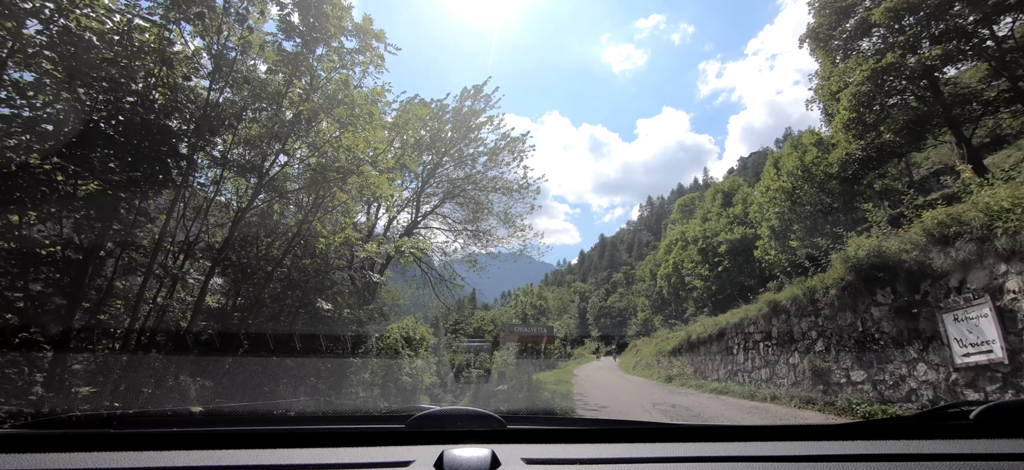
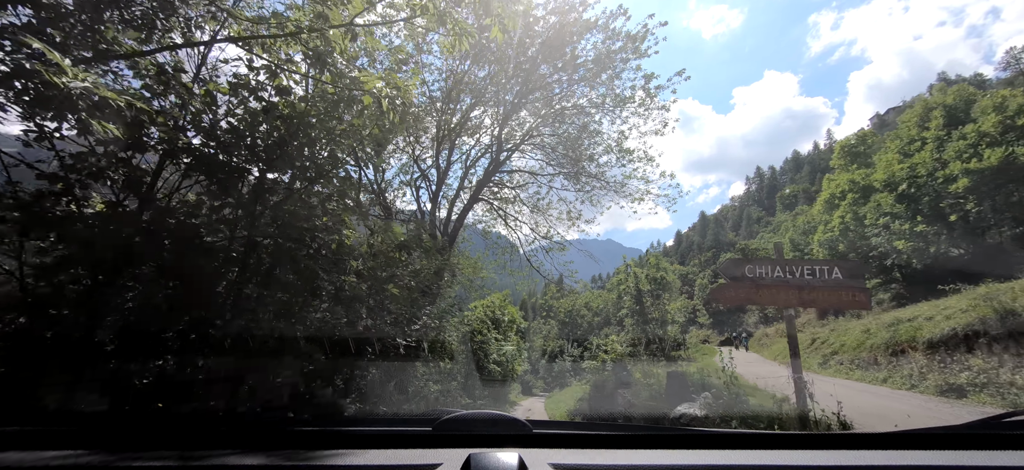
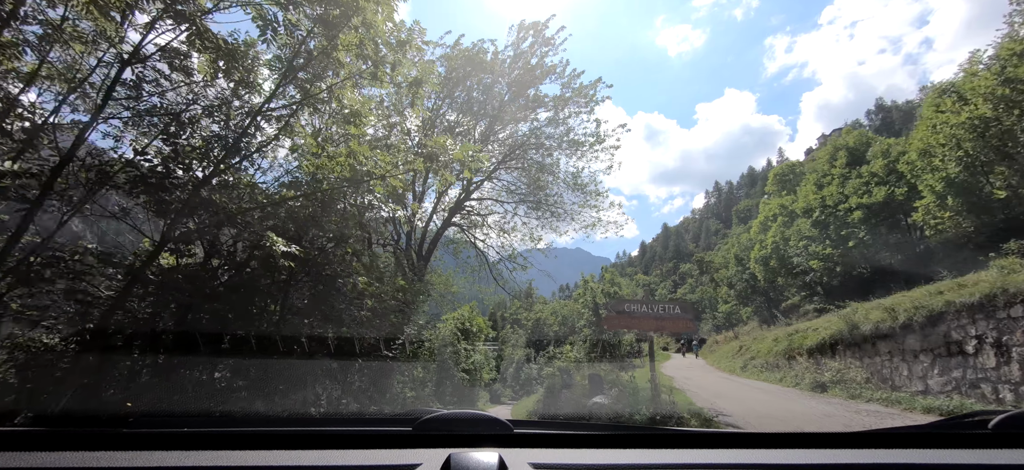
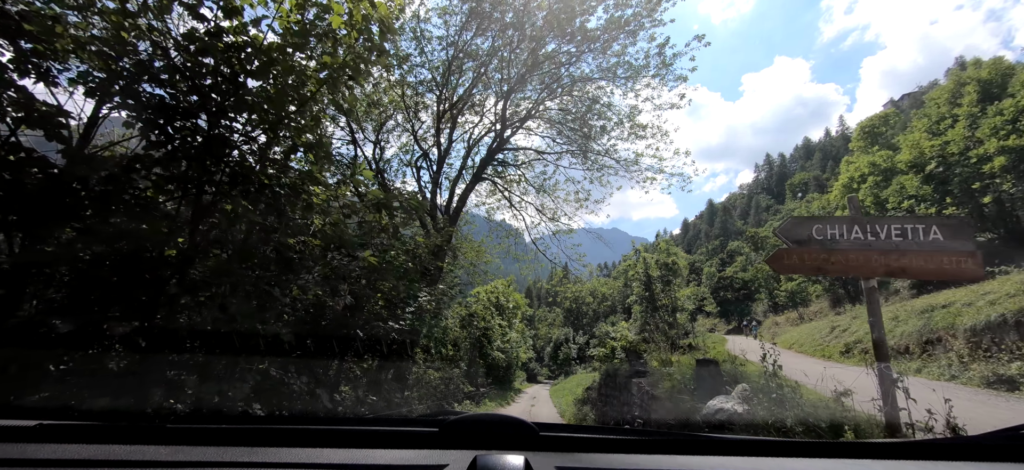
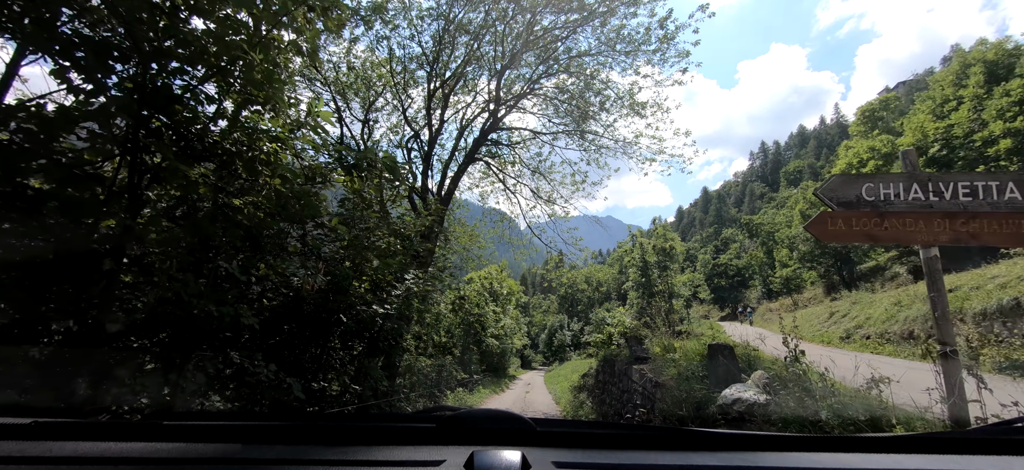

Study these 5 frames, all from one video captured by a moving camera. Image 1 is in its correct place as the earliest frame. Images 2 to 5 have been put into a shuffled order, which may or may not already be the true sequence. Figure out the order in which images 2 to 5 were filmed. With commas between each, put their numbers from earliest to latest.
3, 2, 4, 5
